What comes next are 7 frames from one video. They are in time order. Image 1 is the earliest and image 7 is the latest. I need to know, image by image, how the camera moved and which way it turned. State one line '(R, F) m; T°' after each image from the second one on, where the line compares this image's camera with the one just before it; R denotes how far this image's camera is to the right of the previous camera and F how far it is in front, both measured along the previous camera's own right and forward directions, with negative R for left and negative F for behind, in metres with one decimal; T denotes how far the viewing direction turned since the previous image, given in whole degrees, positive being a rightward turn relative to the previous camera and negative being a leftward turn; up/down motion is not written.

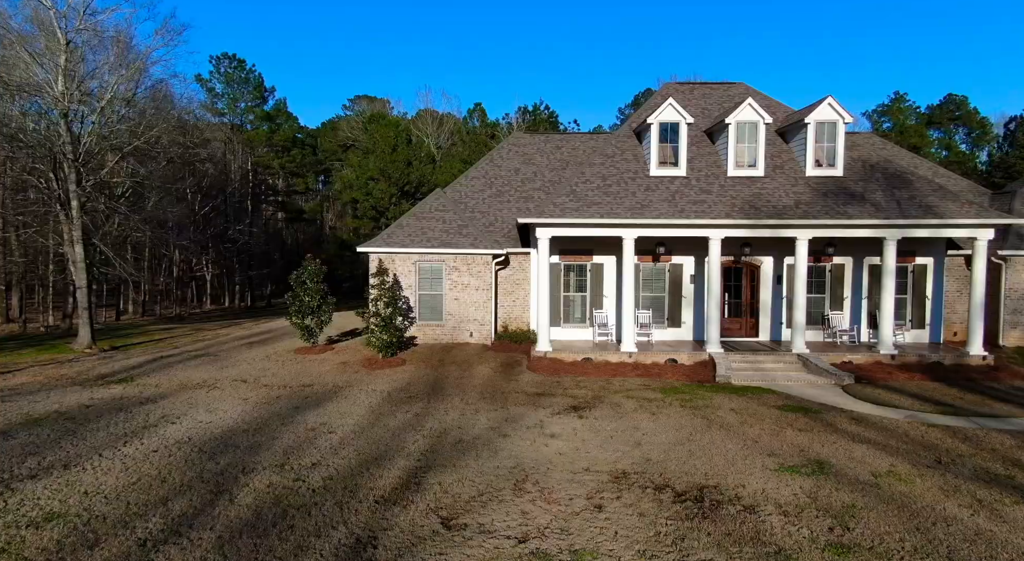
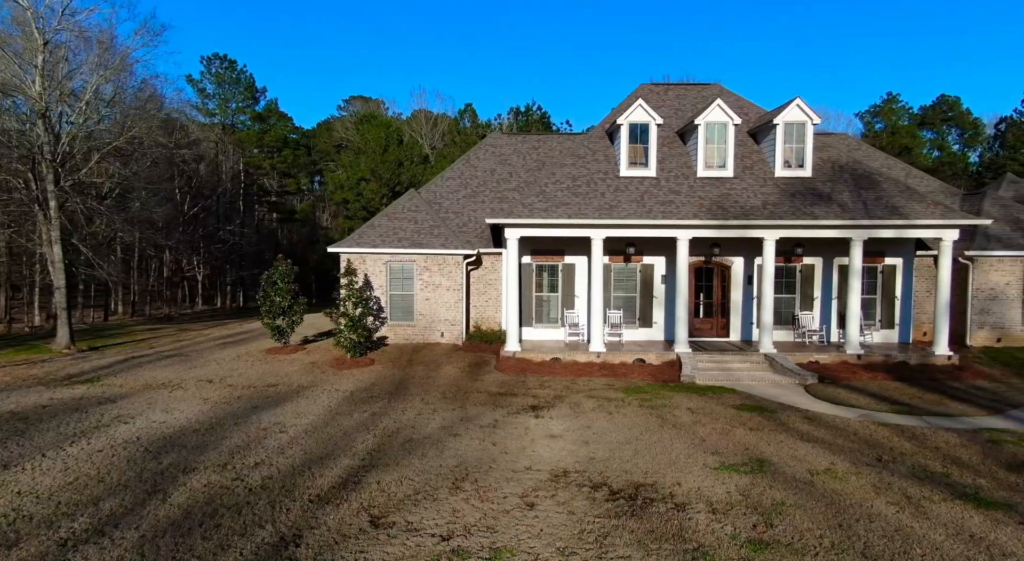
(+0.7, -0.1) m; 0°
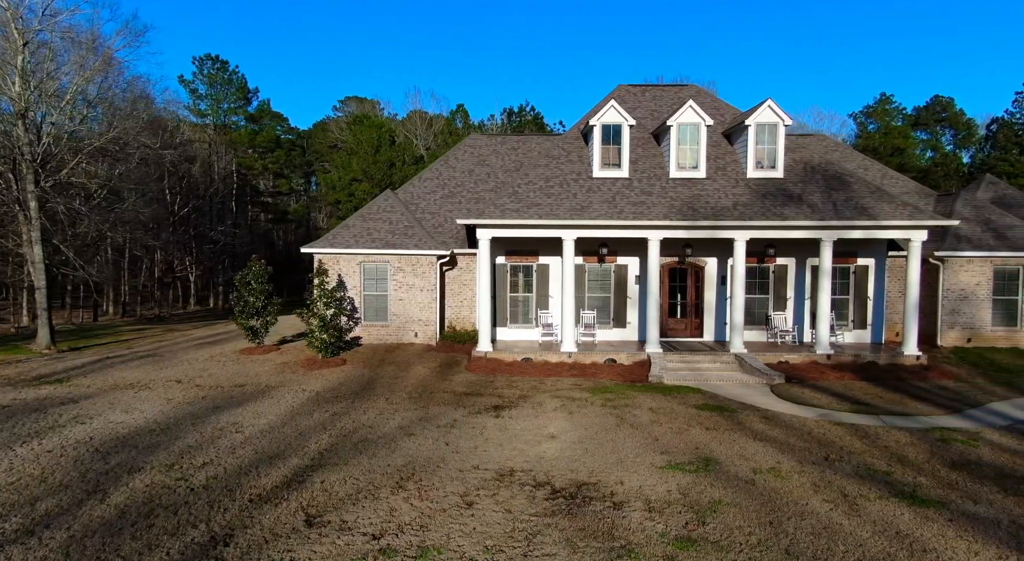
(+0.7, -0.1) m; 0°
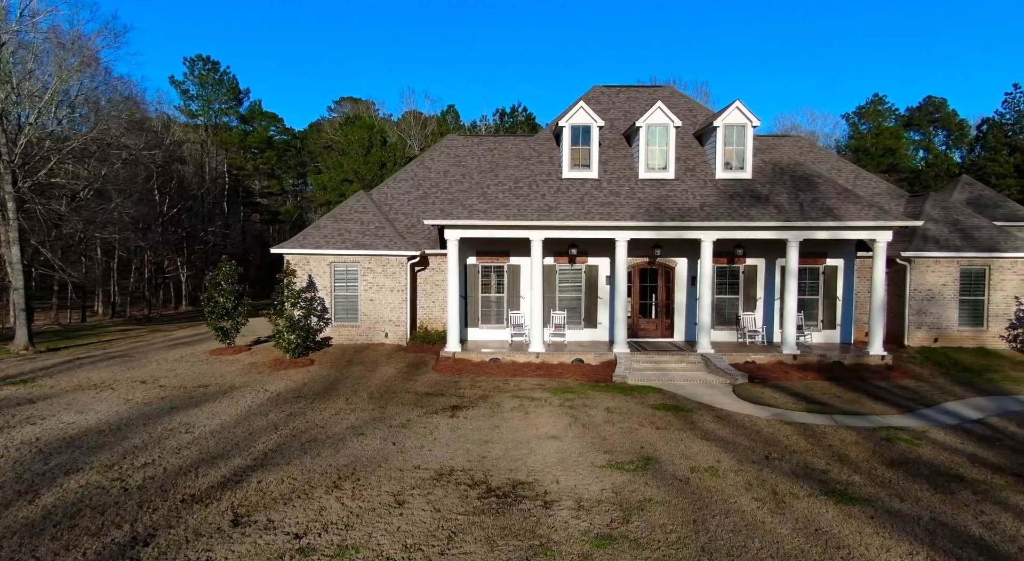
(+0.8, -0.1) m; 0°
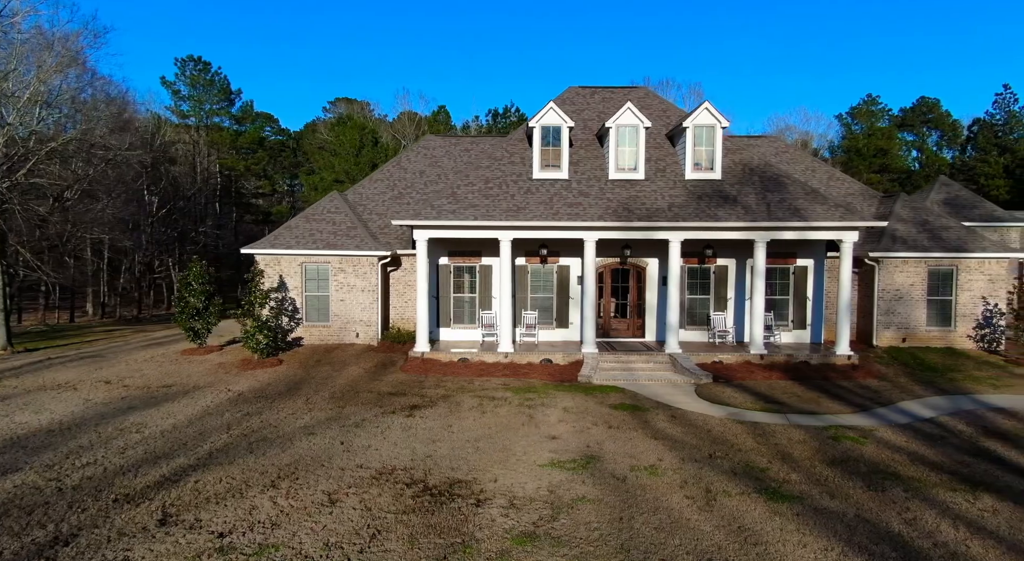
(+0.8, 0.0) m; 0°
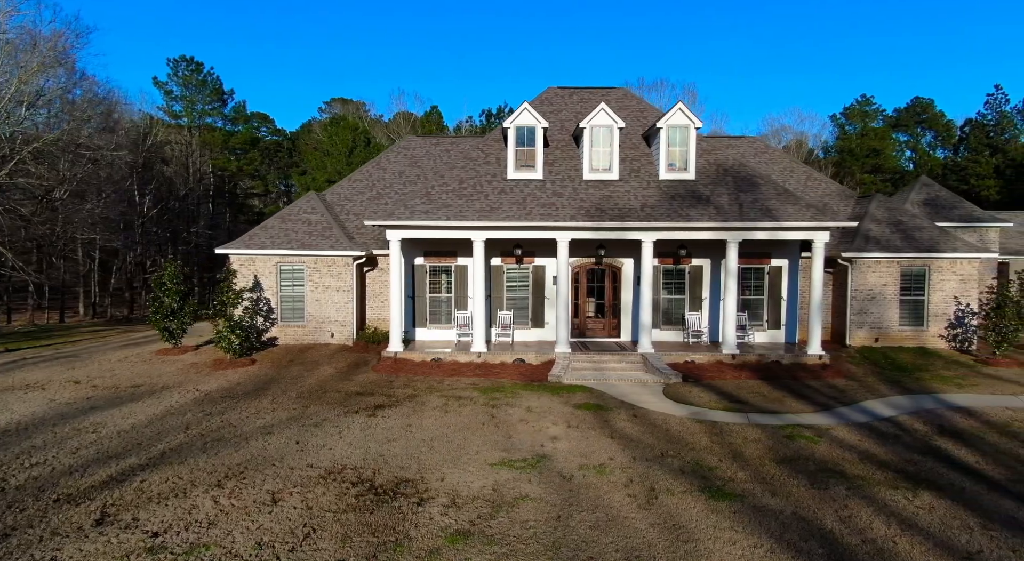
(+0.6, 0.0) m; 0°
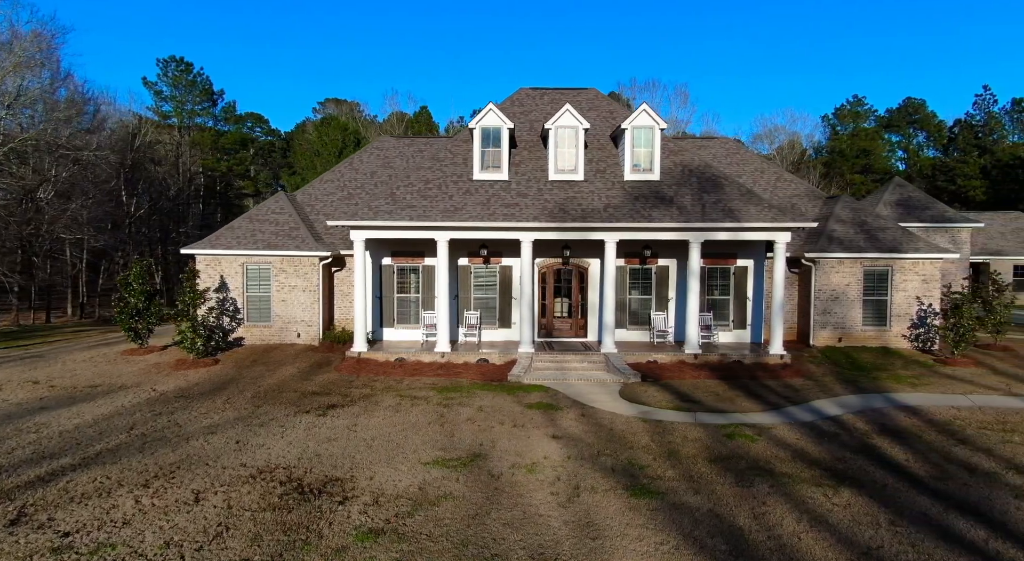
(+0.9, -0.1) m; 0°
